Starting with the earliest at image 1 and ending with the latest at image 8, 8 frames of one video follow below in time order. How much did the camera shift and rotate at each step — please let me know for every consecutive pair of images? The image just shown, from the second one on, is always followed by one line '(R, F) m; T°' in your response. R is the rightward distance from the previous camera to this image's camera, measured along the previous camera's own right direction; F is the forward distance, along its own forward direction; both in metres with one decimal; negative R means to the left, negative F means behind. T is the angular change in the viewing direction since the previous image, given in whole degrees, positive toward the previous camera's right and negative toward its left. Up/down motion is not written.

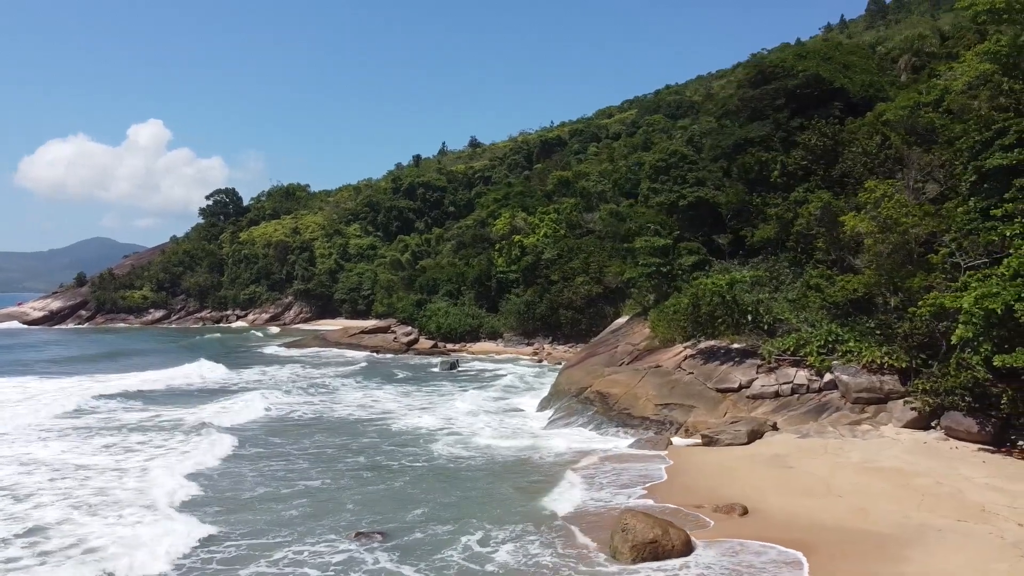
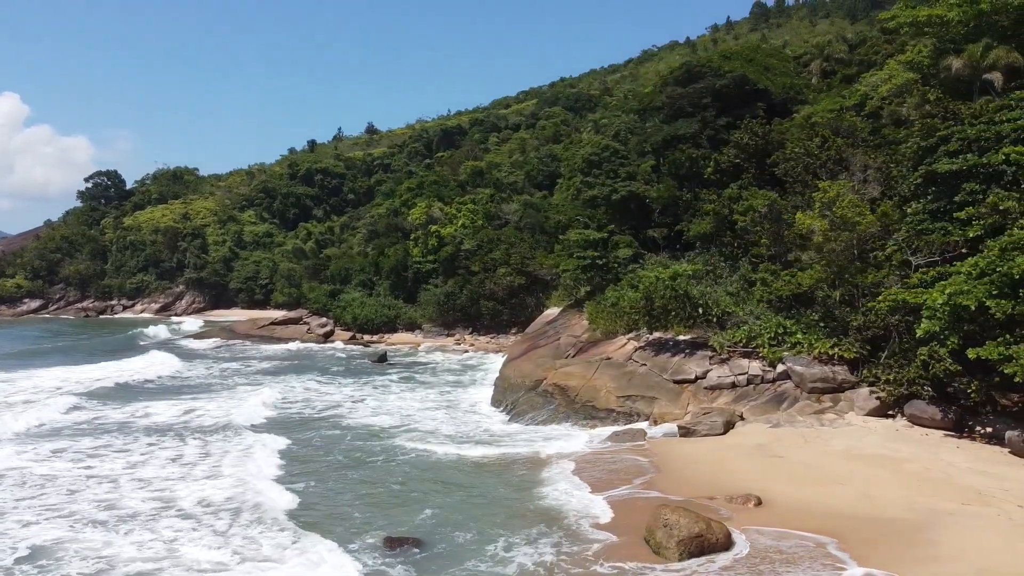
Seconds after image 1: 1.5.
(-1.6, +0.2) m; +8°
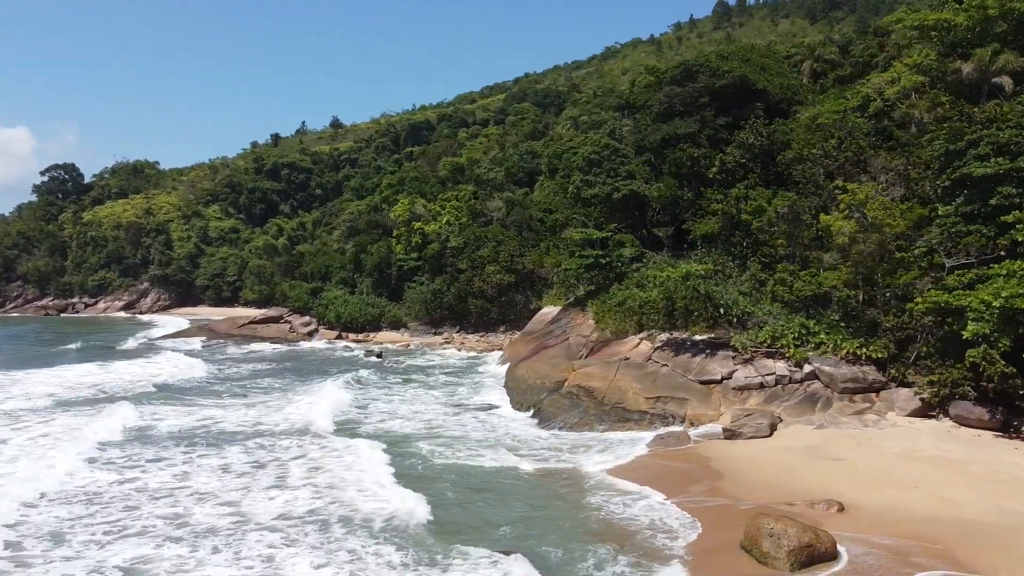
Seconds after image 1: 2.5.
(-1.5, +0.2) m; +3°
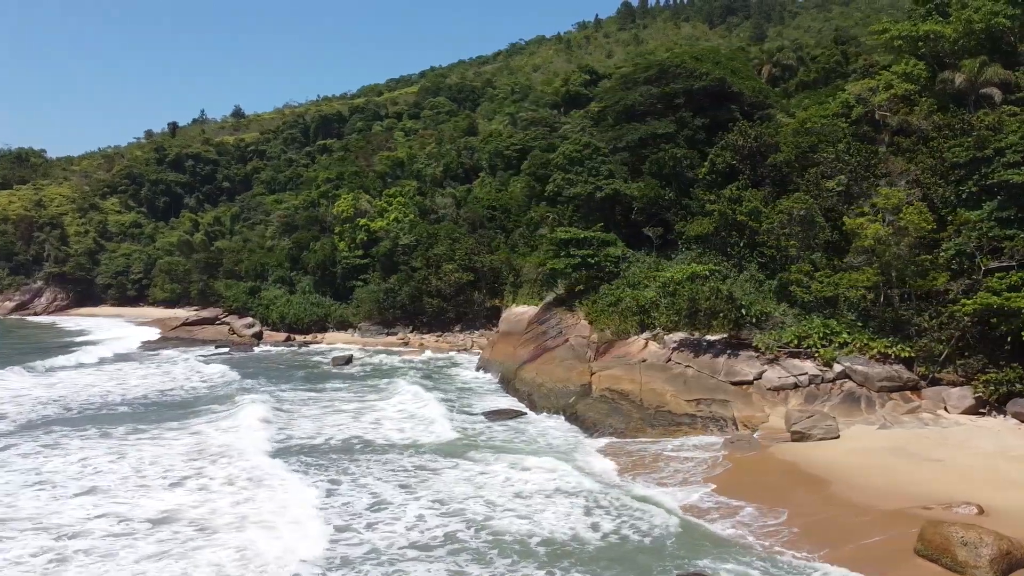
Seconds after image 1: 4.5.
(-3.1, +0.7) m; +8°
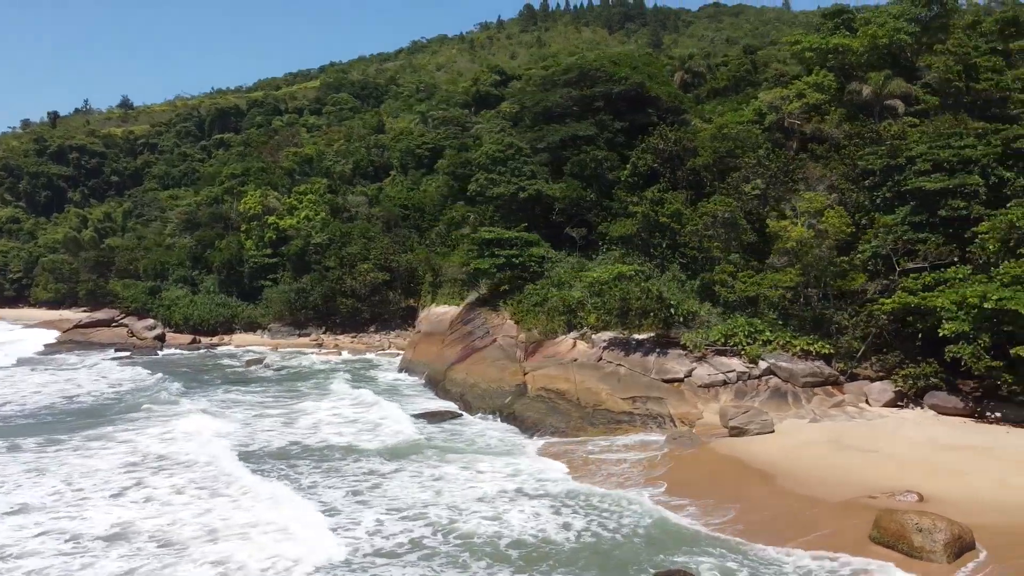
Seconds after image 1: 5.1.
(-0.9, +0.1) m; +7°
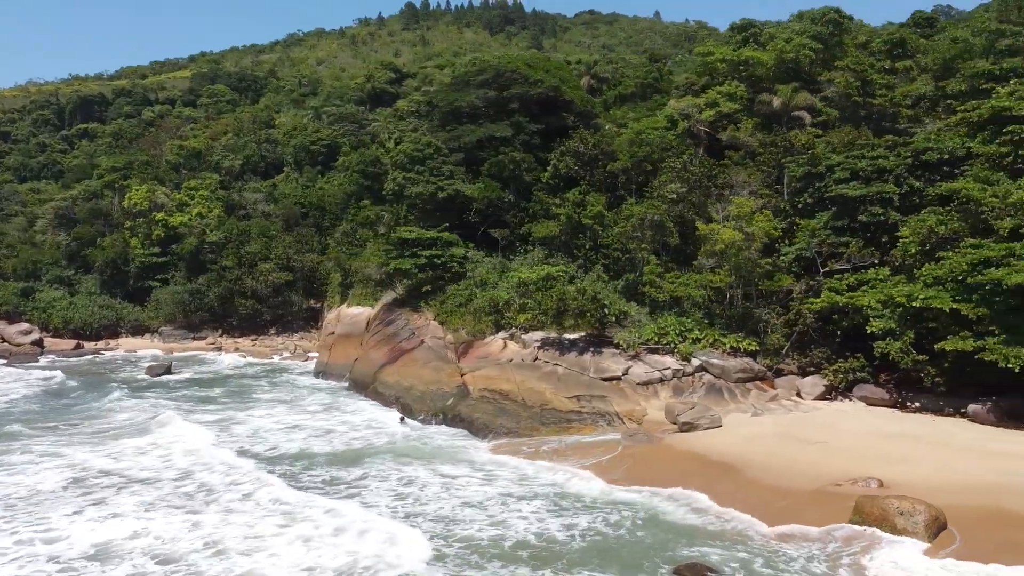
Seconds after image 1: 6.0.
(-1.6, +0.2) m; +9°
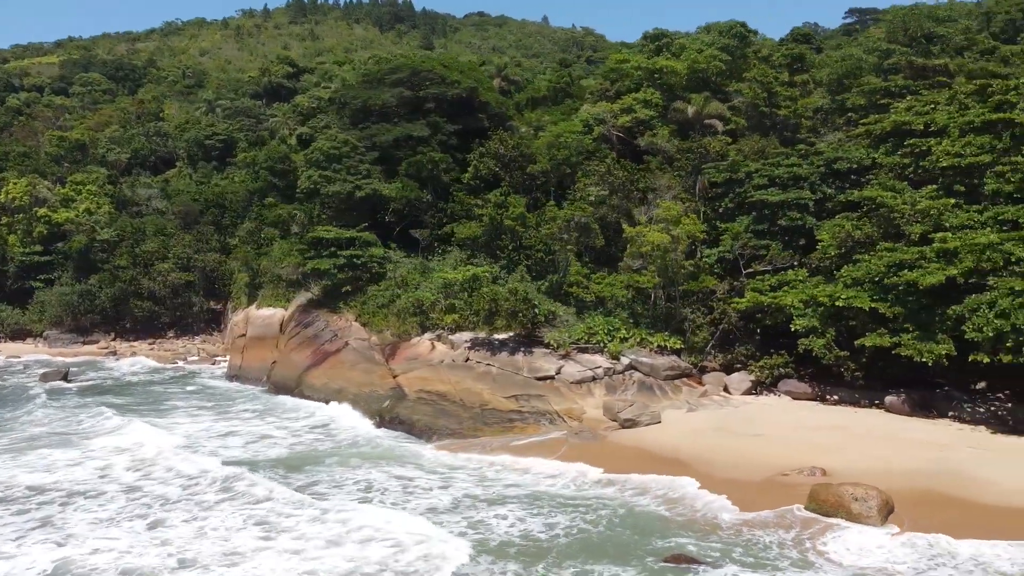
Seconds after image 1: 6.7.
(-1.2, 0.0) m; +8°
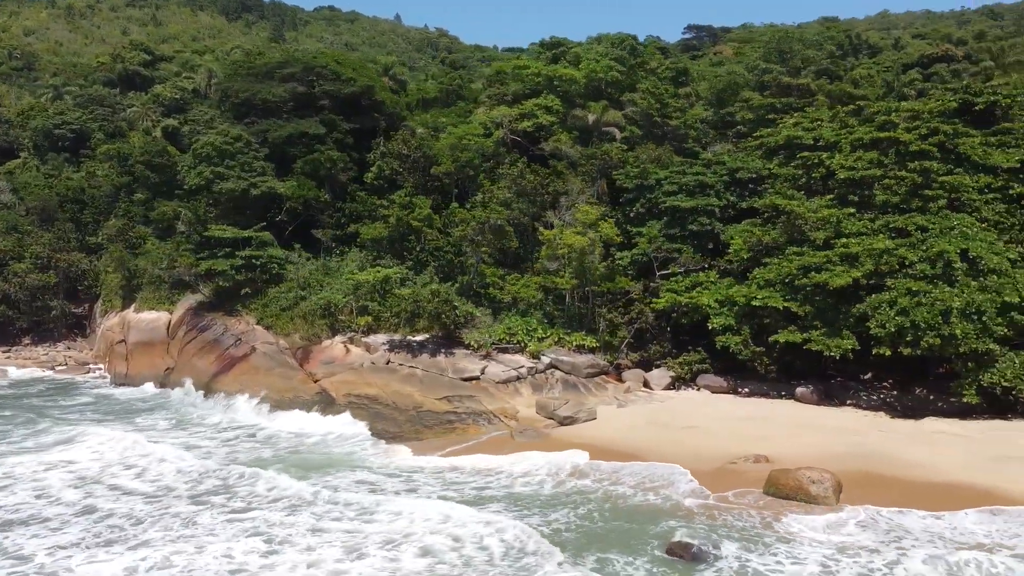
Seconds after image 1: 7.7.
(-1.9, 0.0) m; +11°
